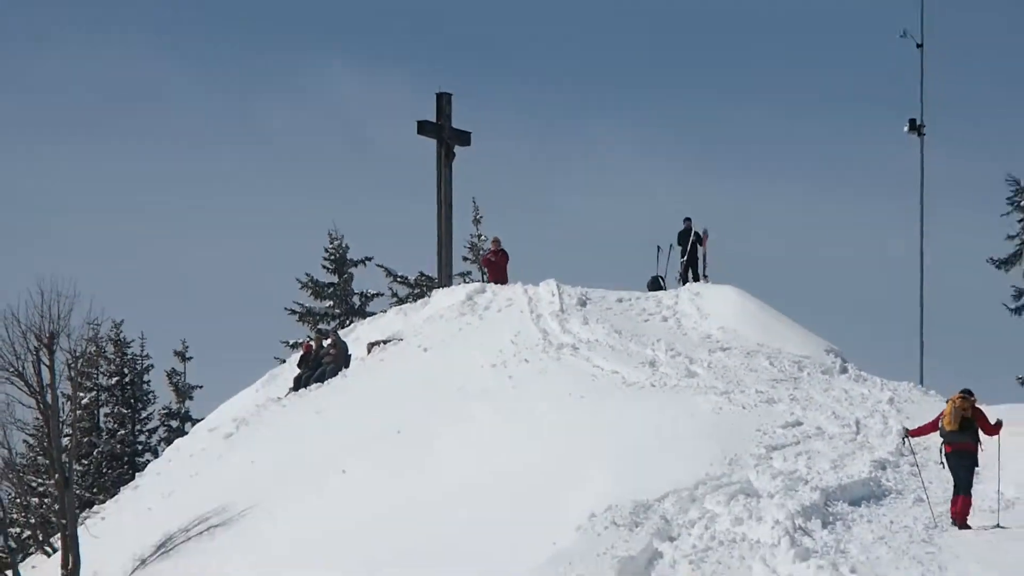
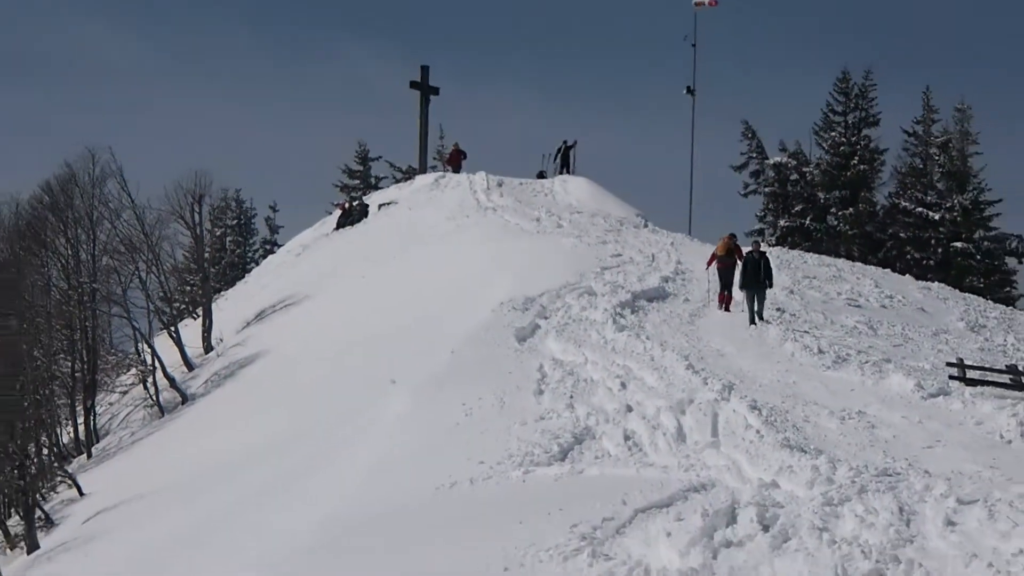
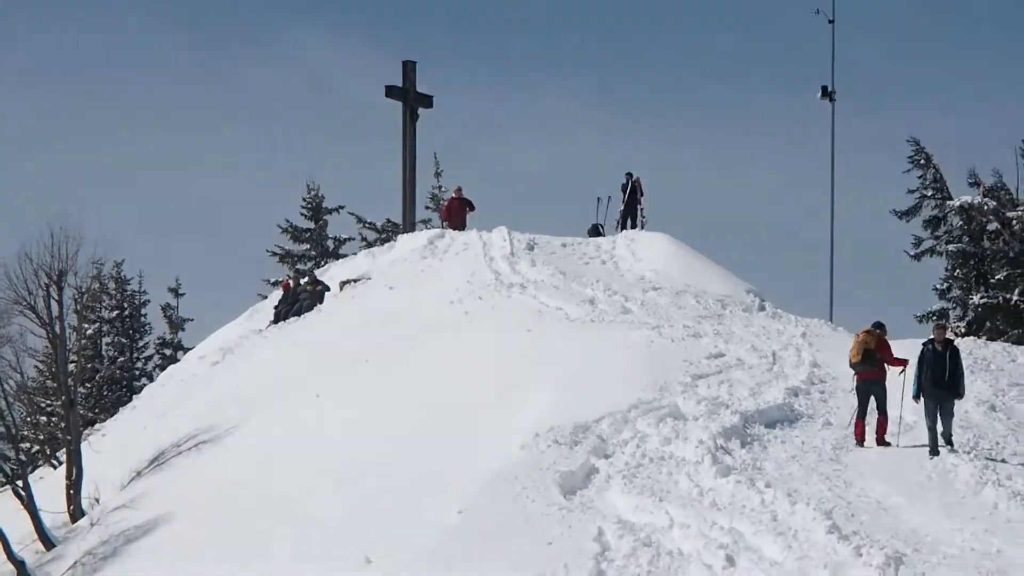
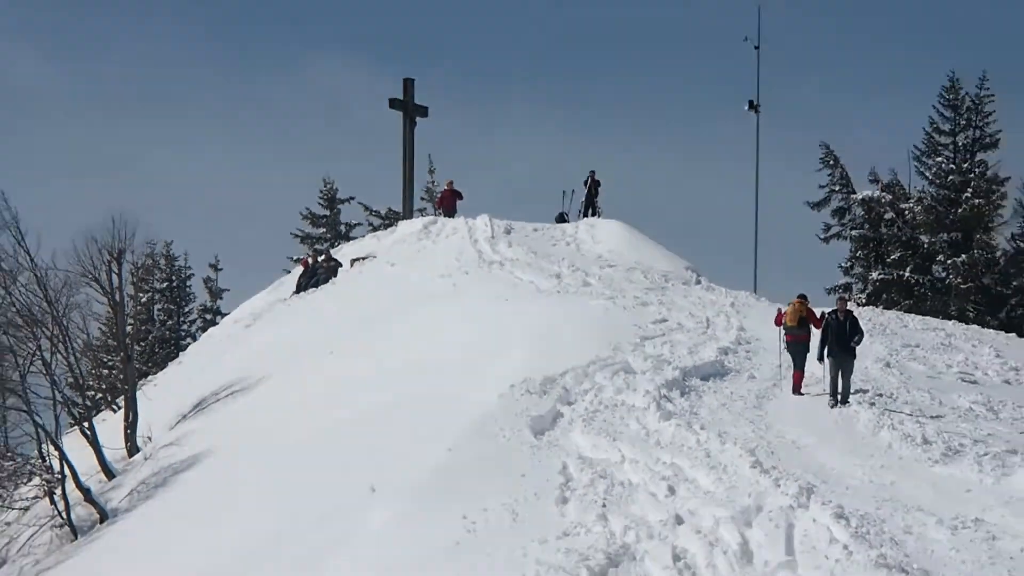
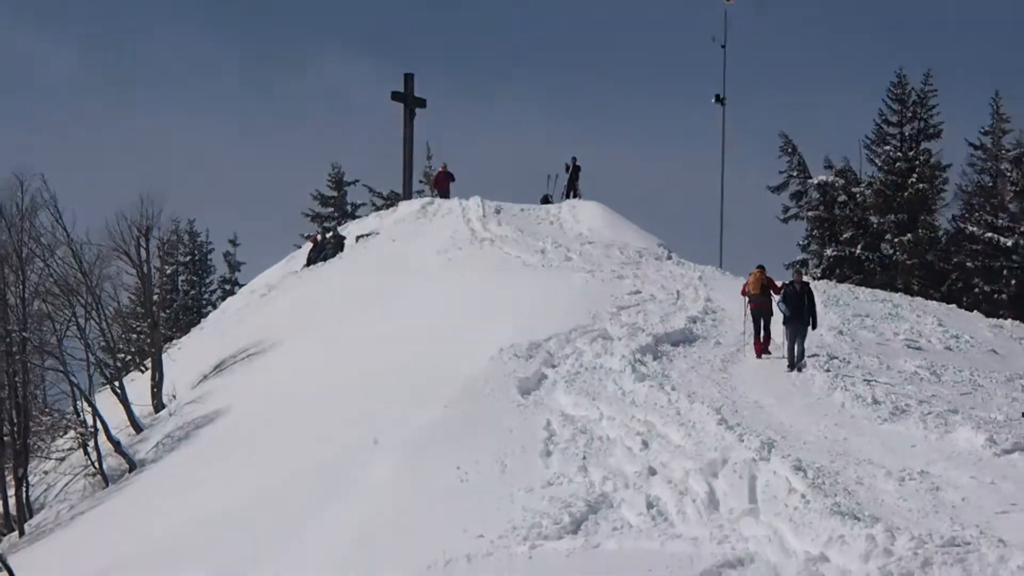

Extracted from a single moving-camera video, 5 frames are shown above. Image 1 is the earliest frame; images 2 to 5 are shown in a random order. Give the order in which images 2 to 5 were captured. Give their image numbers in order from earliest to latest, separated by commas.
3, 4, 5, 2
